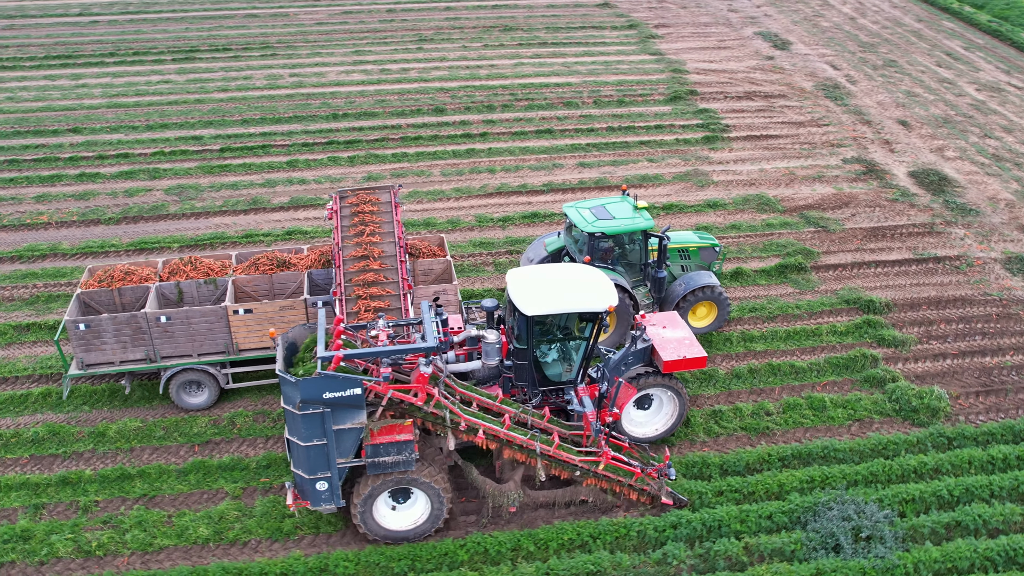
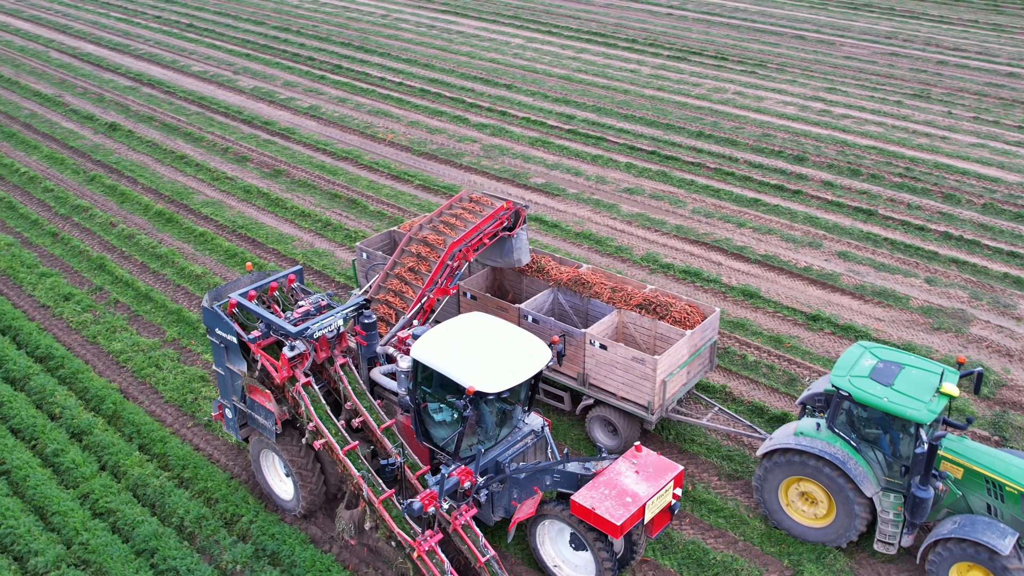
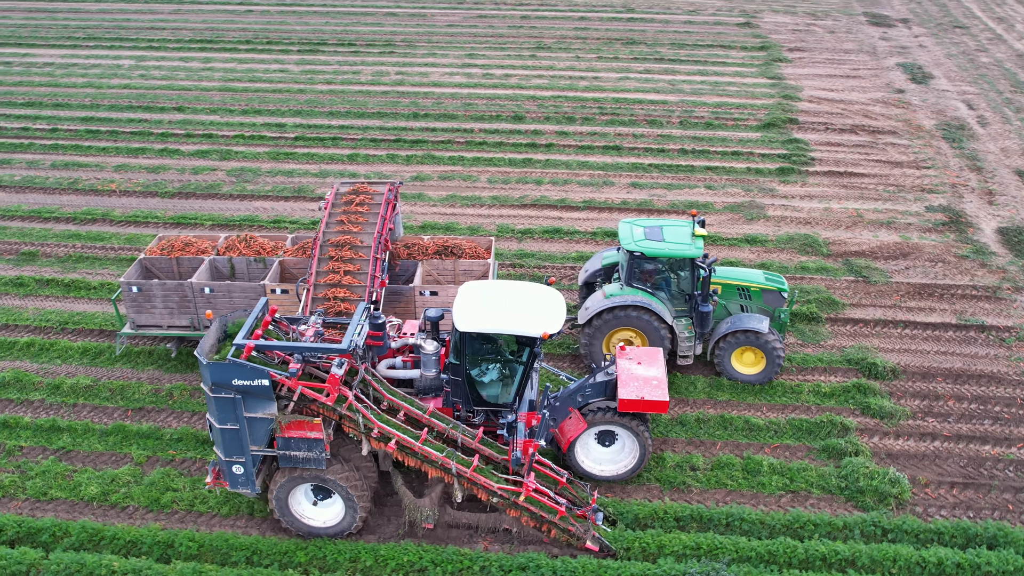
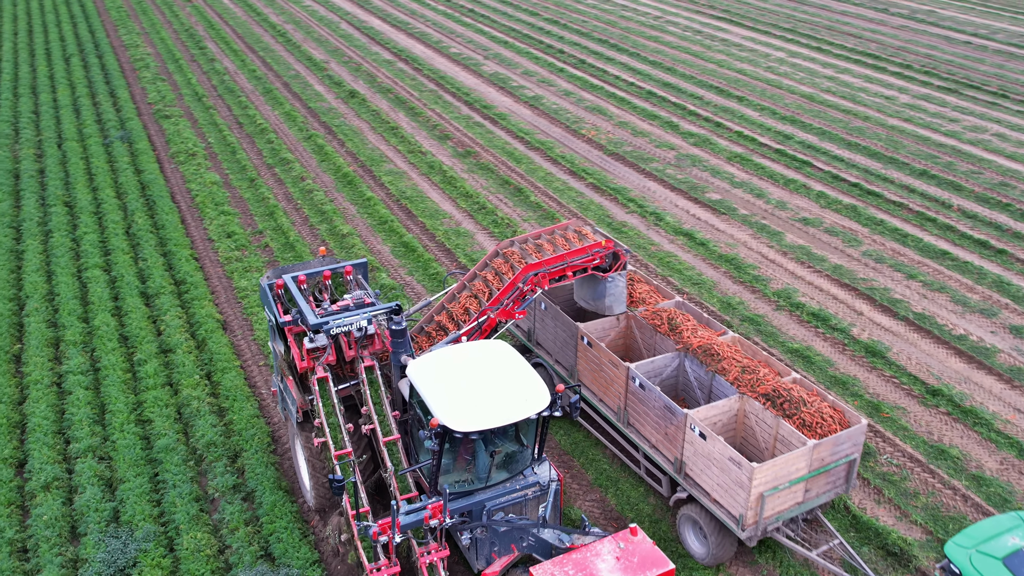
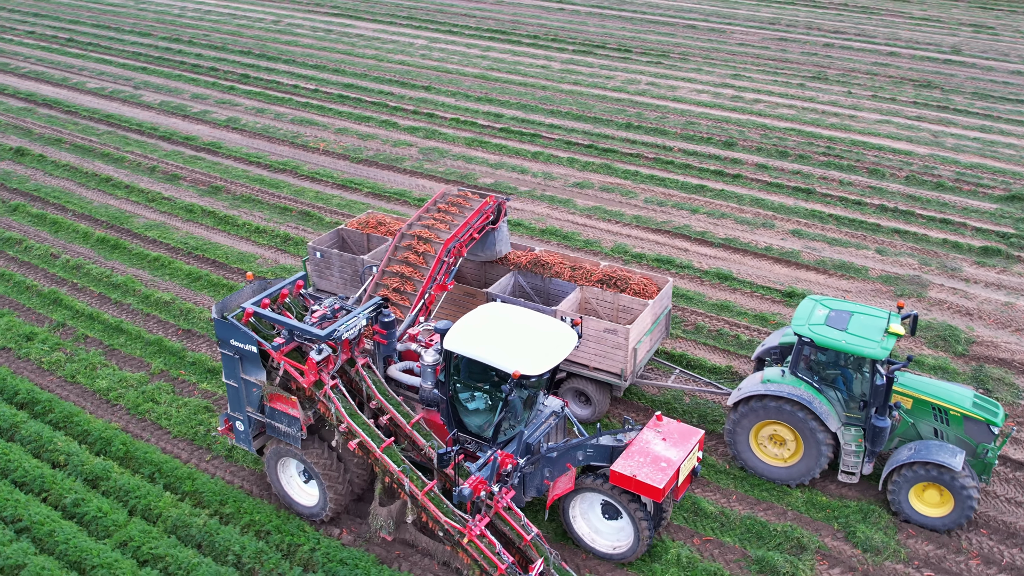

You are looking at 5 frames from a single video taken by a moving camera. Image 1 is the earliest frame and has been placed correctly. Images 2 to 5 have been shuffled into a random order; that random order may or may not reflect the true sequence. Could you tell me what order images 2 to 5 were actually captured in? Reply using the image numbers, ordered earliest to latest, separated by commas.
3, 5, 2, 4
